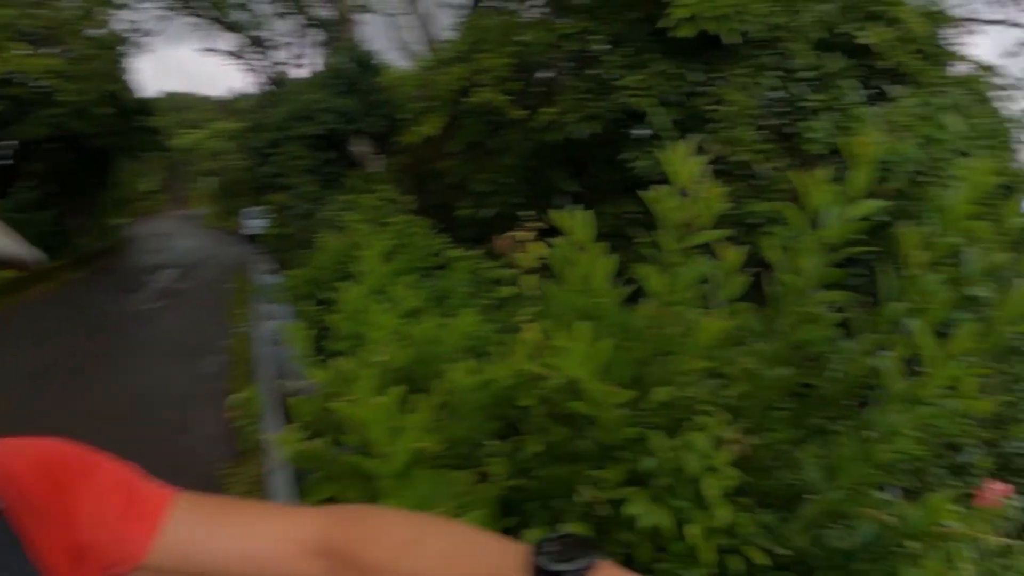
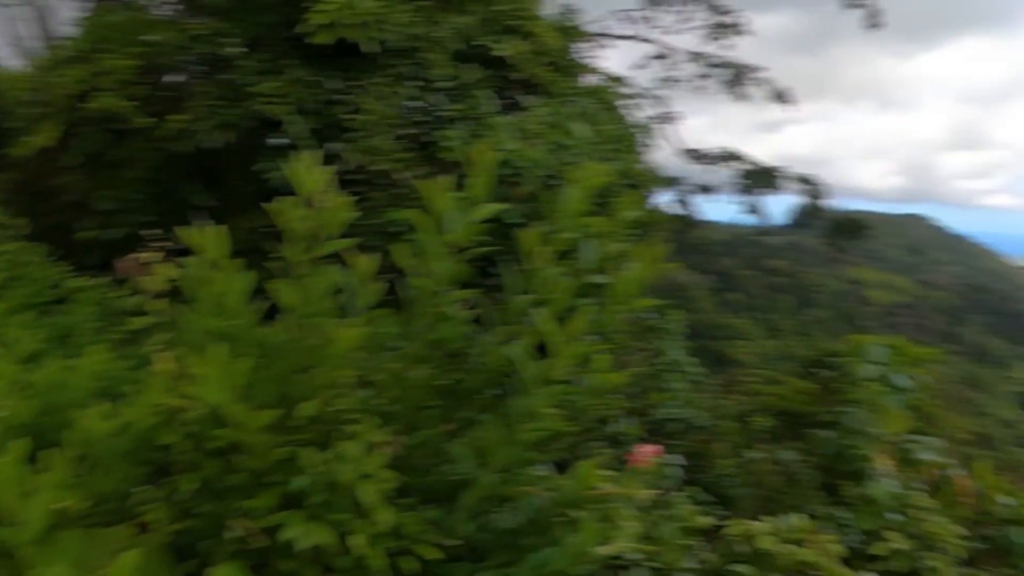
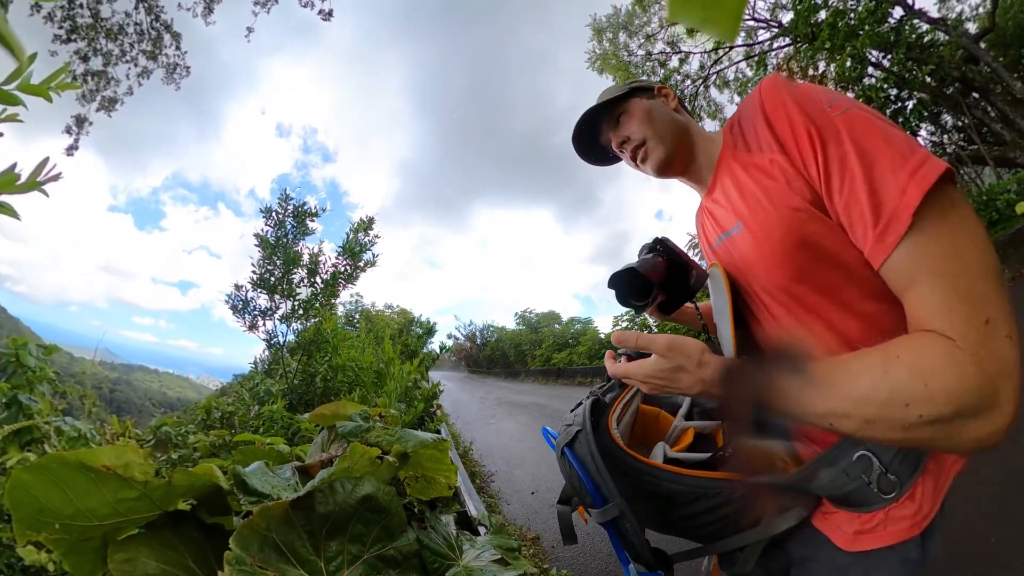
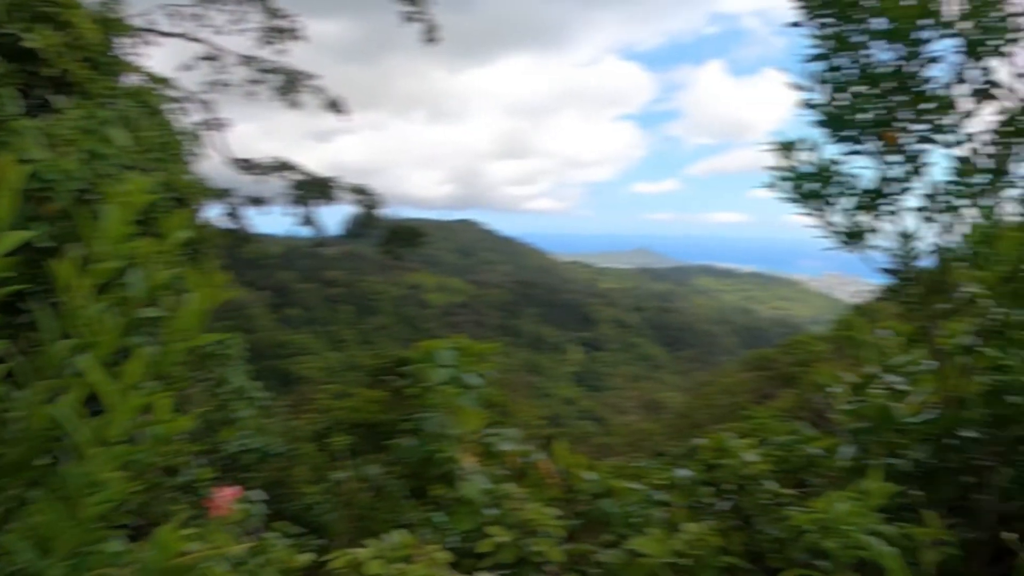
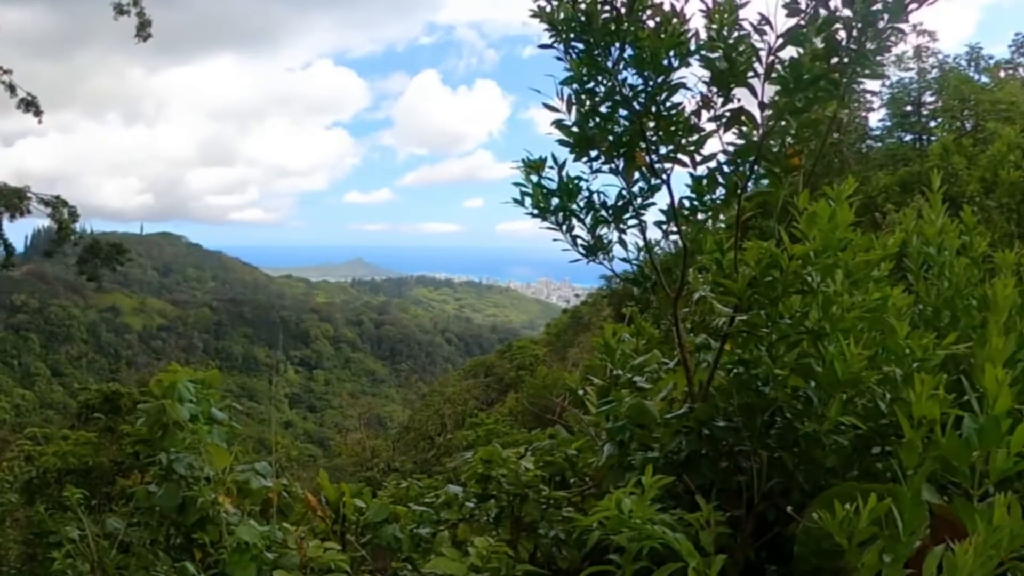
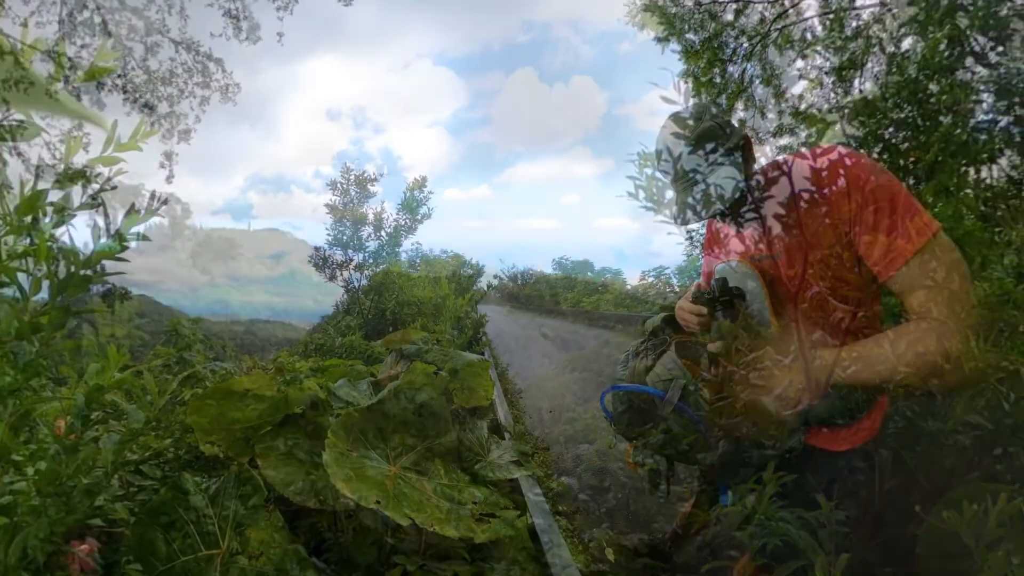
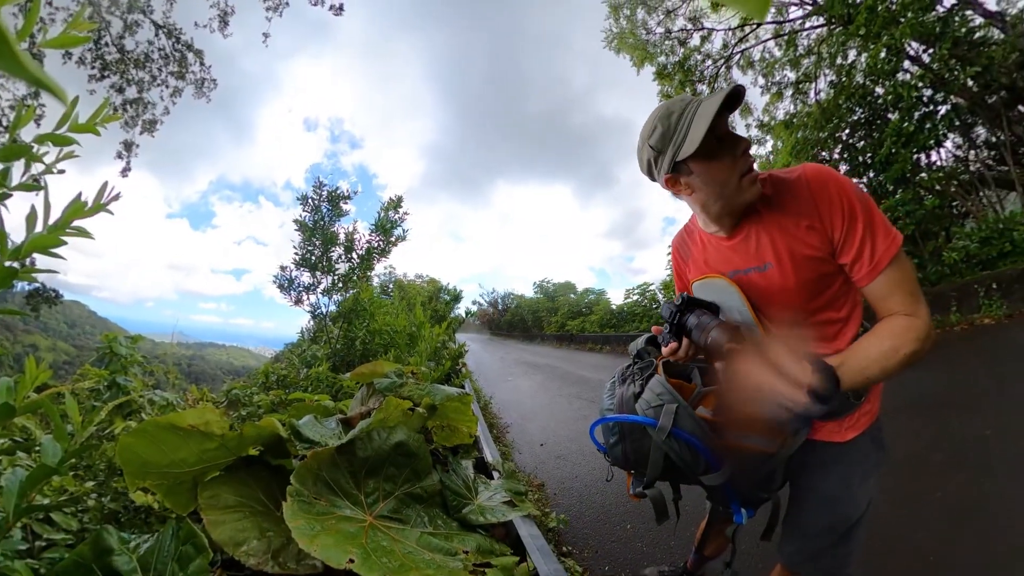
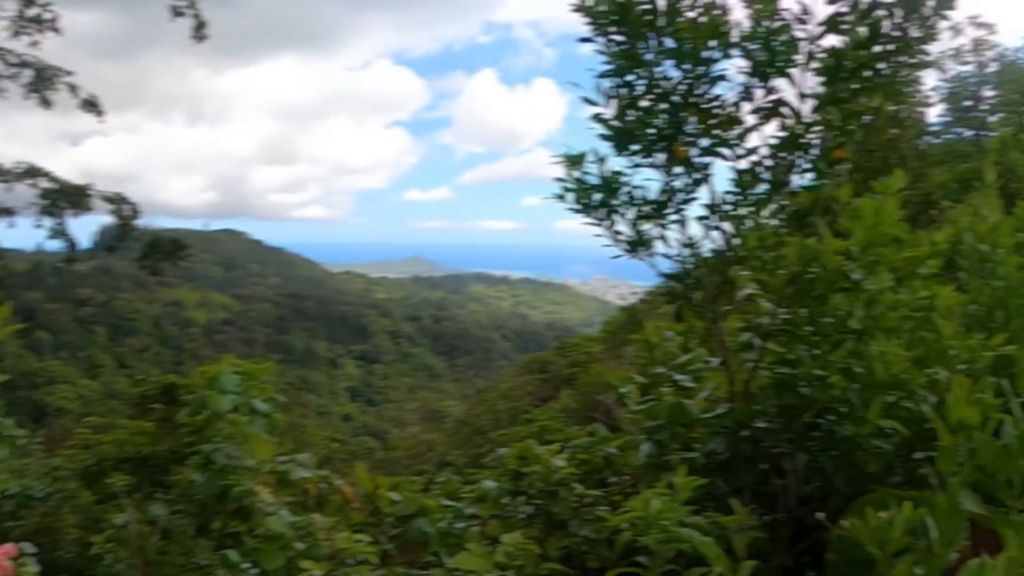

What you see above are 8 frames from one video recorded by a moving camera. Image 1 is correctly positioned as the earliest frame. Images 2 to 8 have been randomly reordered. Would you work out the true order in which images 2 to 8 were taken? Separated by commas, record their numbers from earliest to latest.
2, 4, 8, 5, 6, 7, 3
